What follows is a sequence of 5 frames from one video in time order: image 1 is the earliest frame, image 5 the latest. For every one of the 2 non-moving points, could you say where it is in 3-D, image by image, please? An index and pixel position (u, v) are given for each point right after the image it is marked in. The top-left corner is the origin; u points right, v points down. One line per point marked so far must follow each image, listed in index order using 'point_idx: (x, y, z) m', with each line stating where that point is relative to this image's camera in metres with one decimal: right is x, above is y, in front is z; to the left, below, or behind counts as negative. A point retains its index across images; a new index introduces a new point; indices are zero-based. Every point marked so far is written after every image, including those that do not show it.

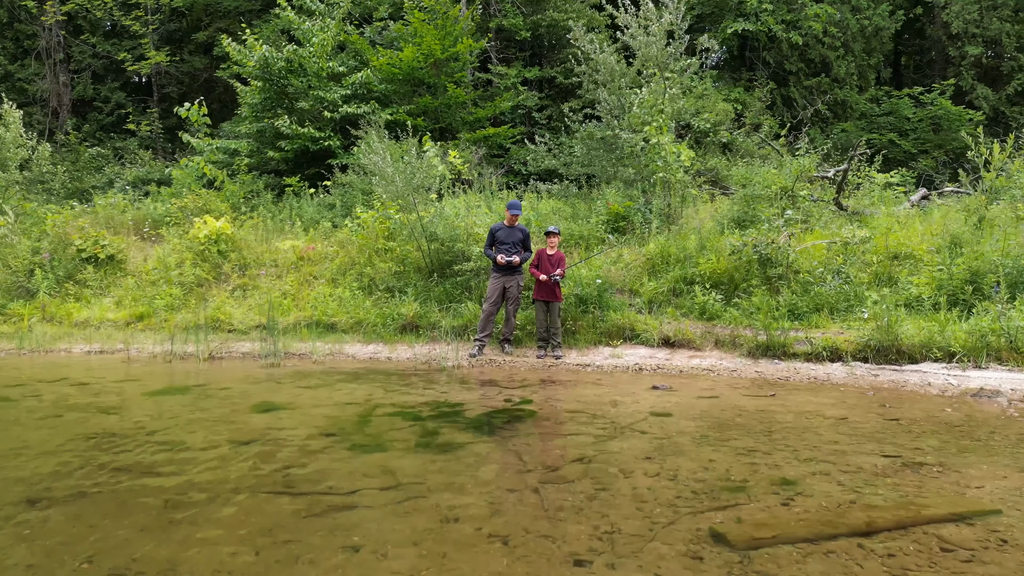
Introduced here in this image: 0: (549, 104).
0: (+0.8, +4.1, +16.0) m
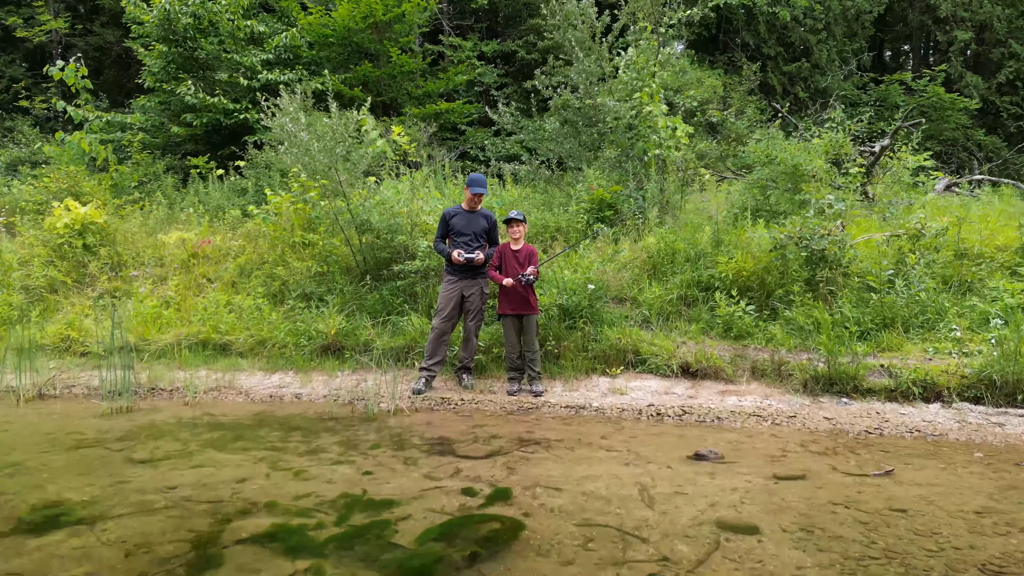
0: (-0.1, +4.1, +14.0) m
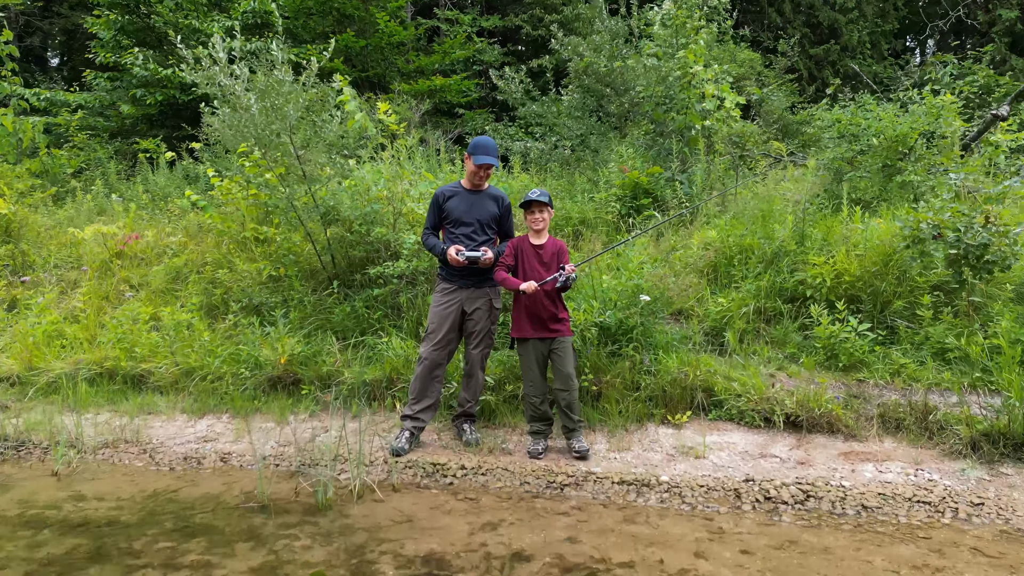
0: (0.0, +4.0, +12.4) m
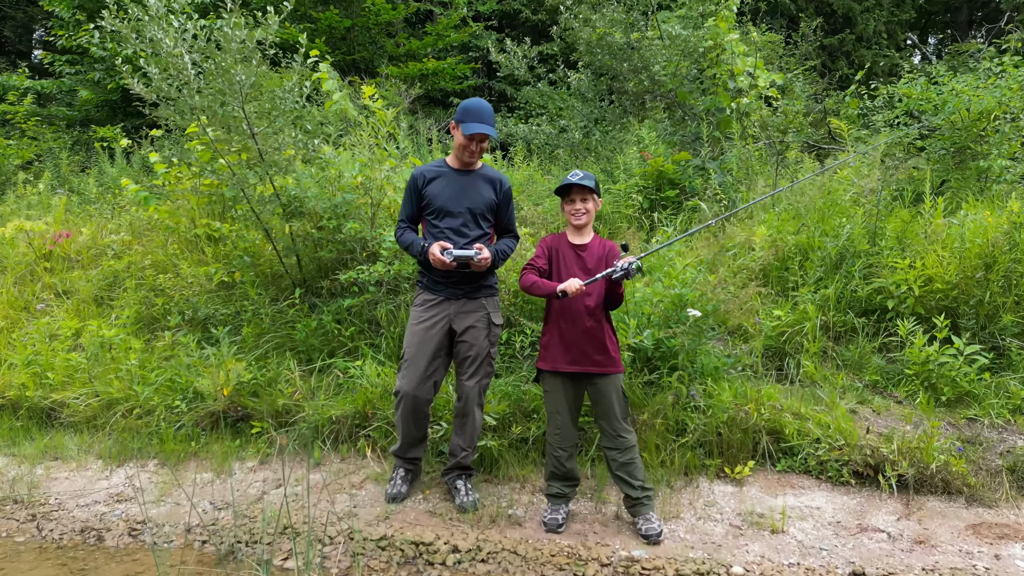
0: (0.0, +3.9, +11.5) m
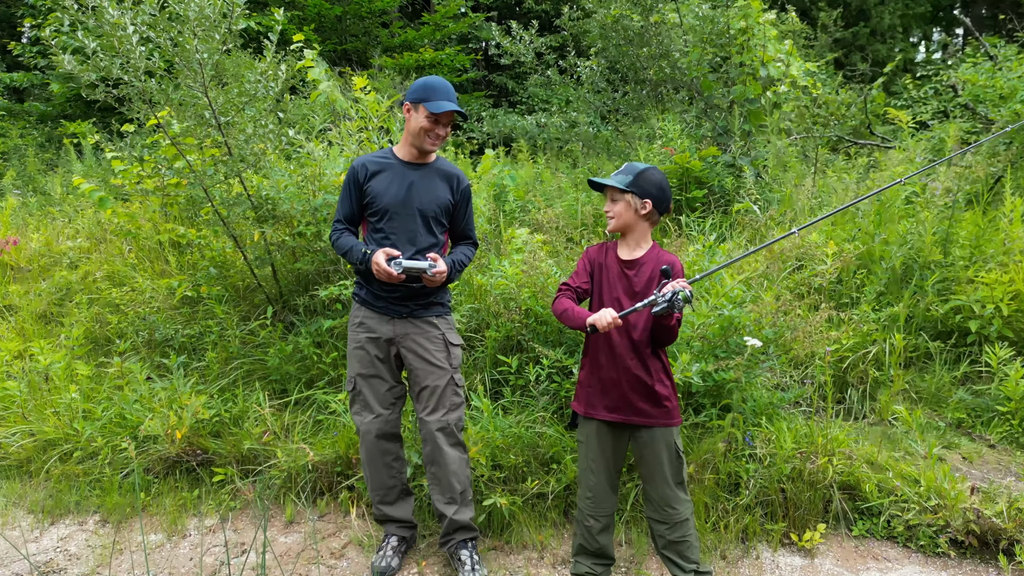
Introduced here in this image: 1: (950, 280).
0: (0.0, +3.9, +11.0) m
1: (+1.9, 0.0, +3.1) m
